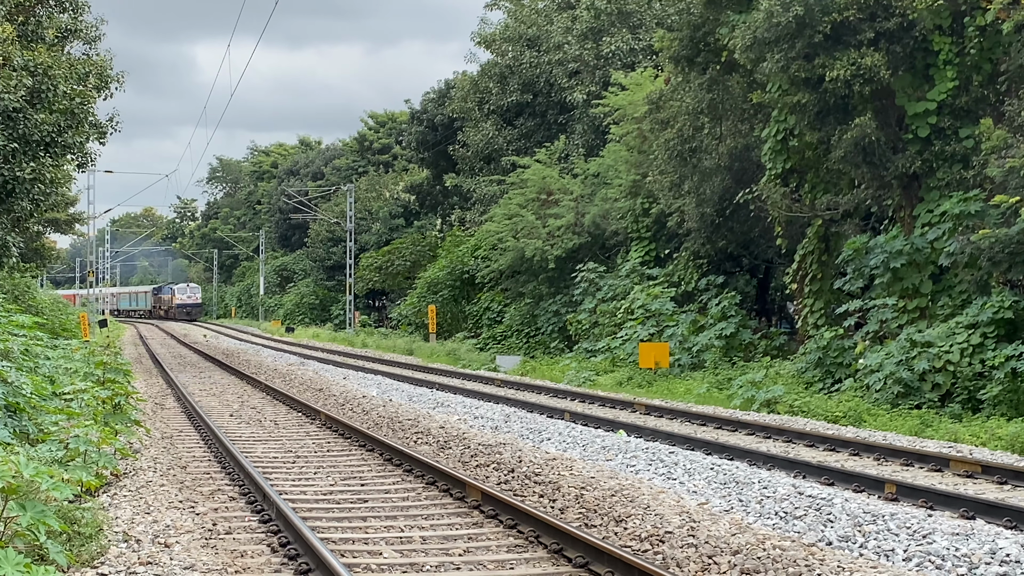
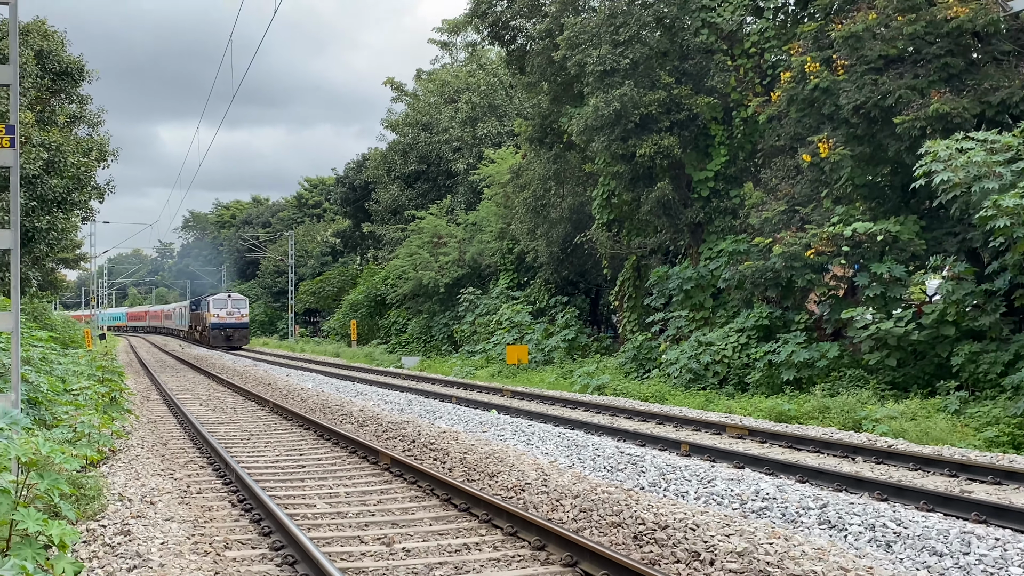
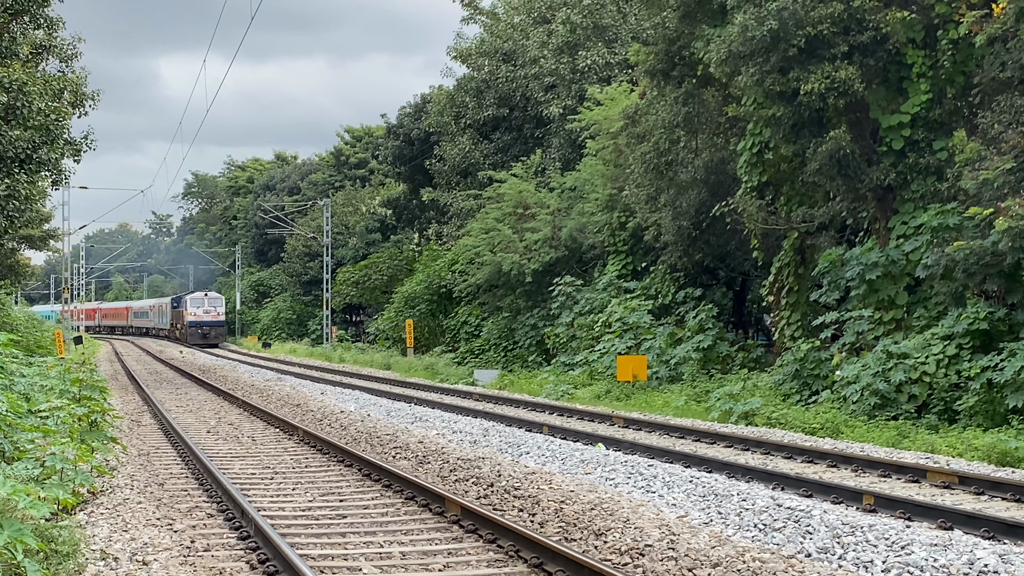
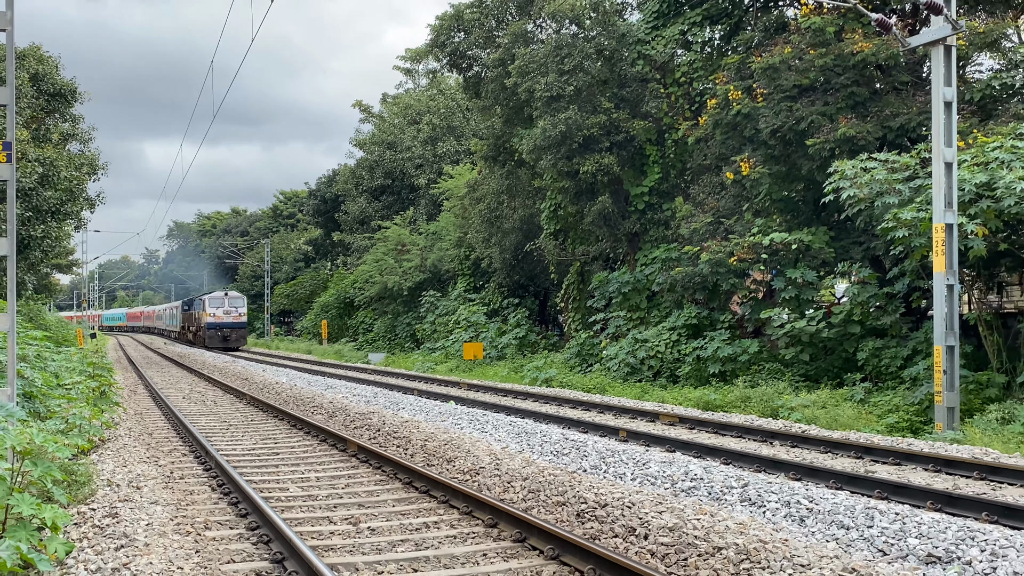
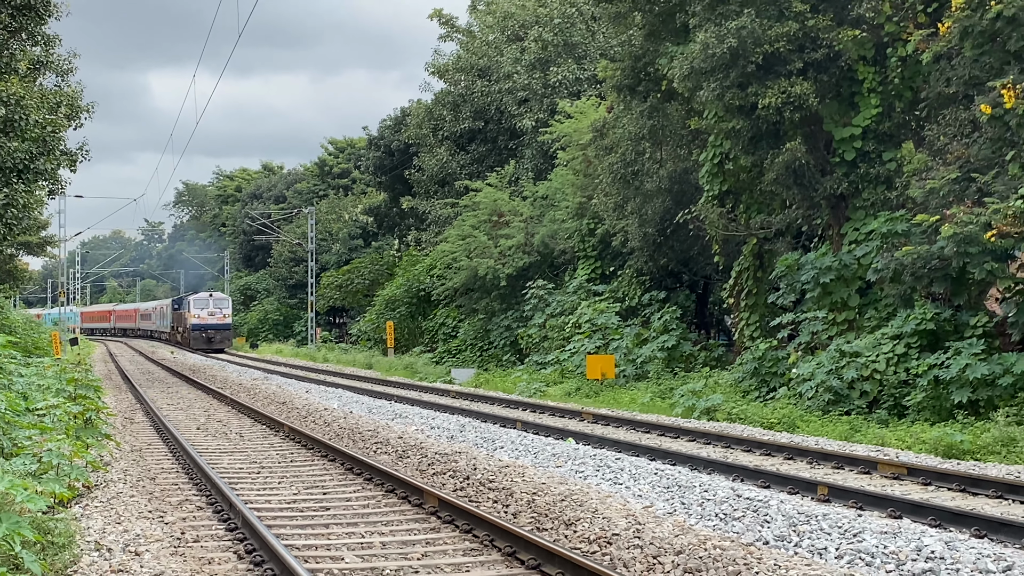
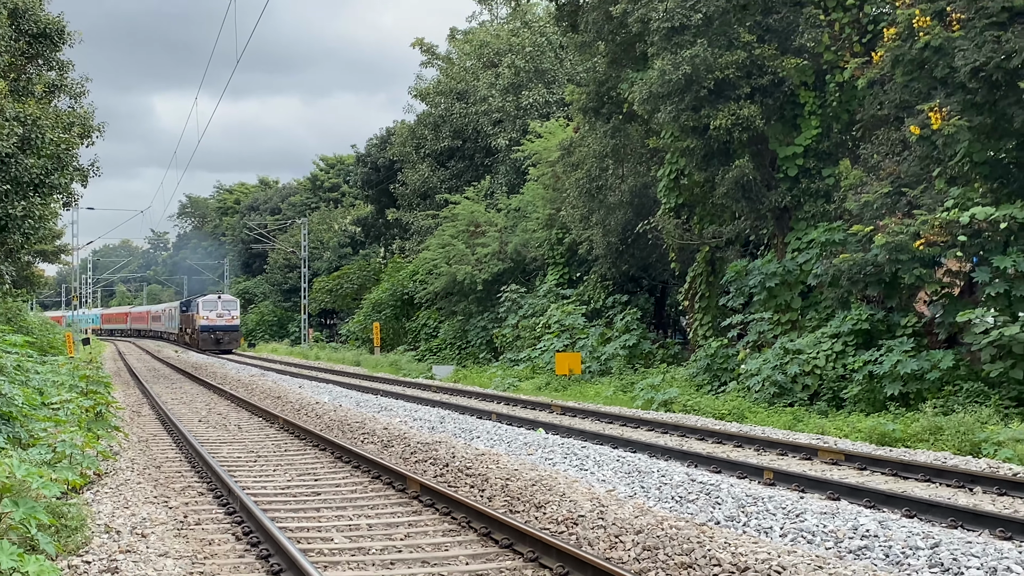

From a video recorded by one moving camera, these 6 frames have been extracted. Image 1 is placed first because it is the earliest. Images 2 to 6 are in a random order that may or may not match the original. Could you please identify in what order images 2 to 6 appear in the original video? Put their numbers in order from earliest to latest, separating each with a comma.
3, 5, 6, 2, 4
